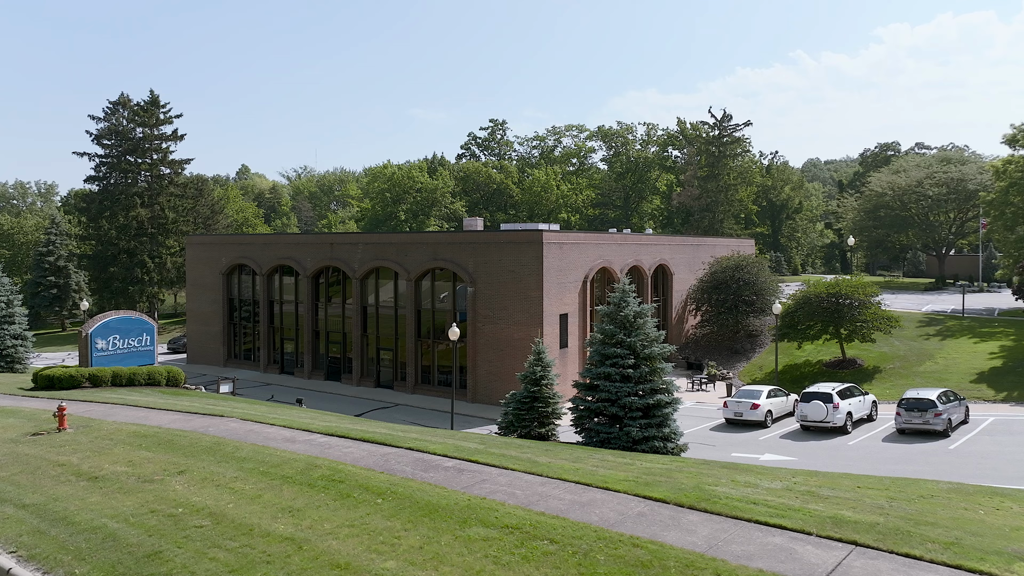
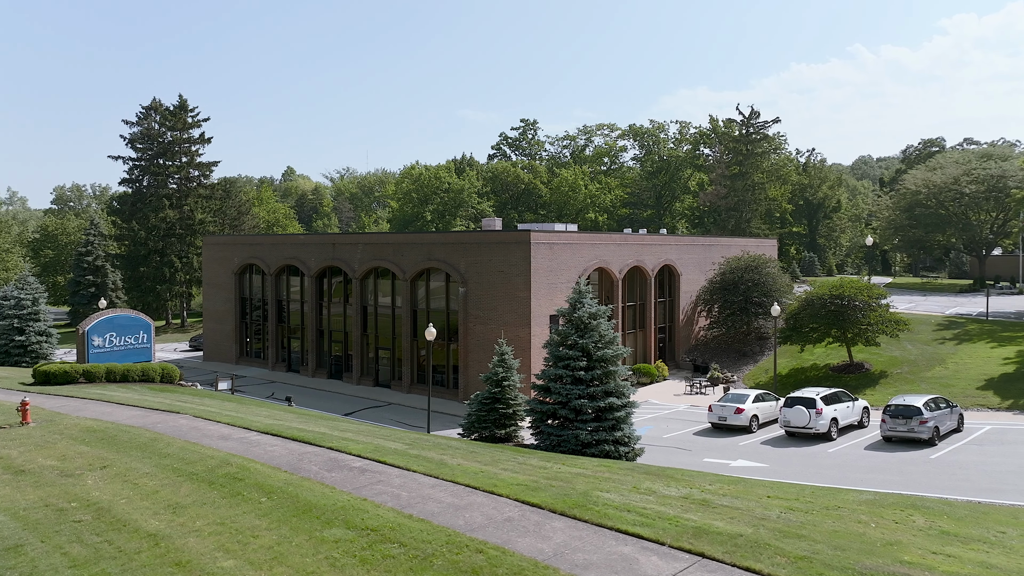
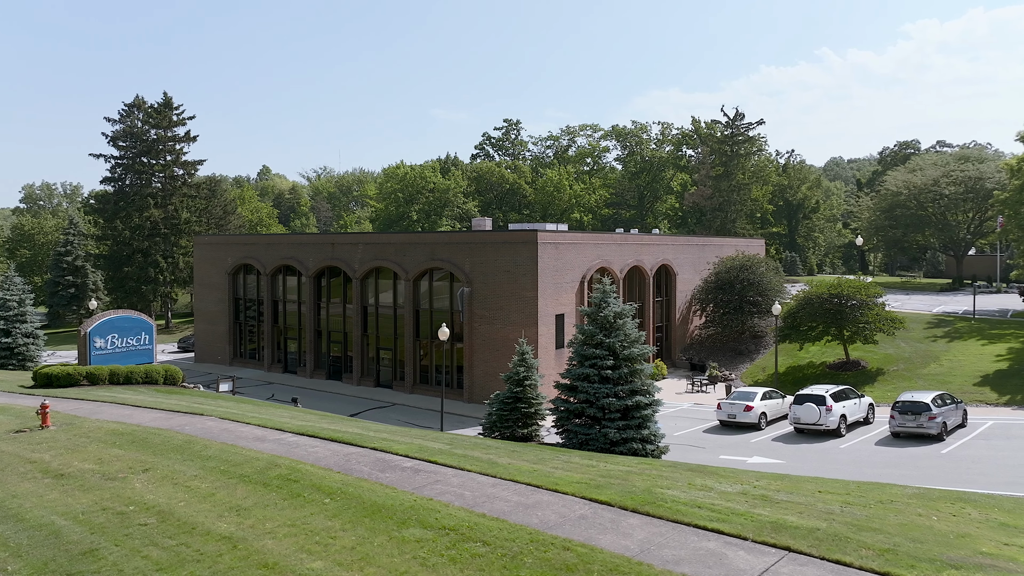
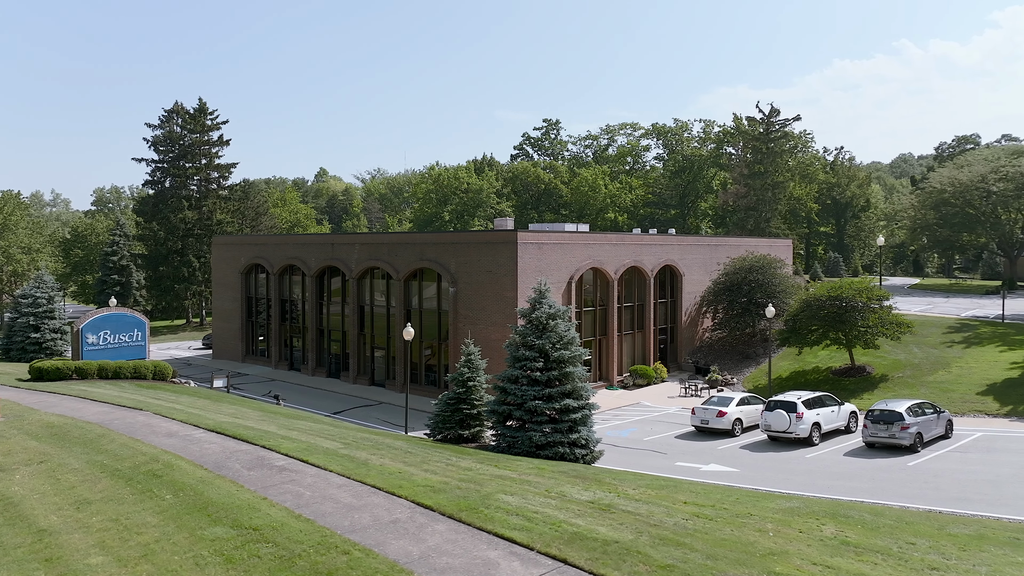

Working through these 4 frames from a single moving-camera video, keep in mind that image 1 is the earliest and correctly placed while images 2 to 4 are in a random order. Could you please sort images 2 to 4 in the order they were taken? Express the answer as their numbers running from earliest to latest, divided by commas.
3, 2, 4
